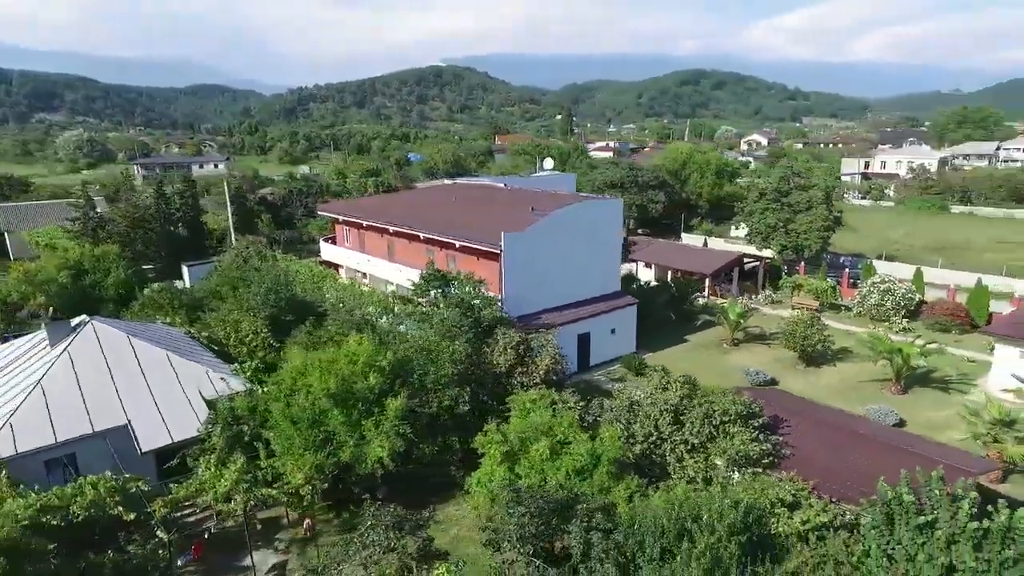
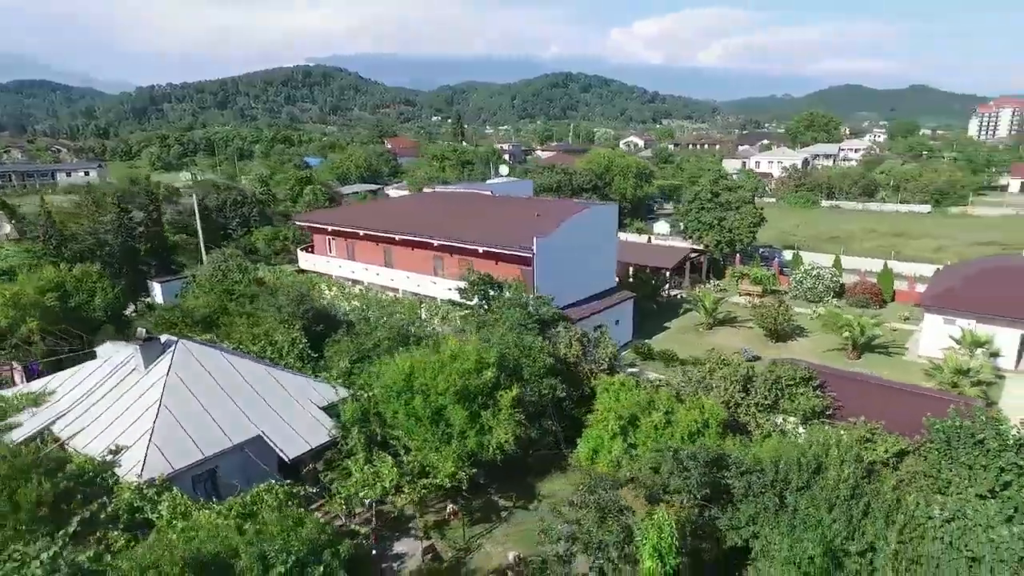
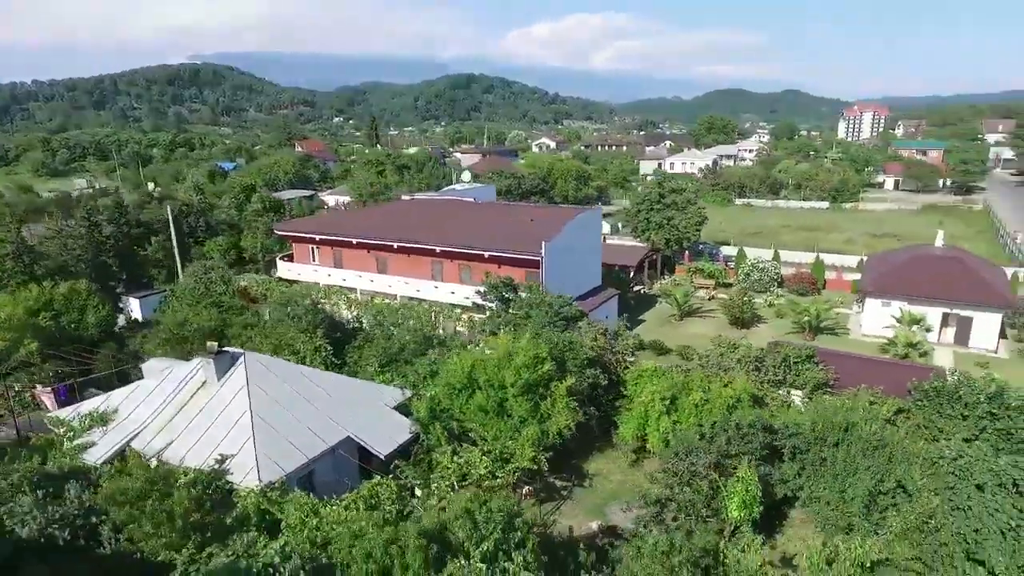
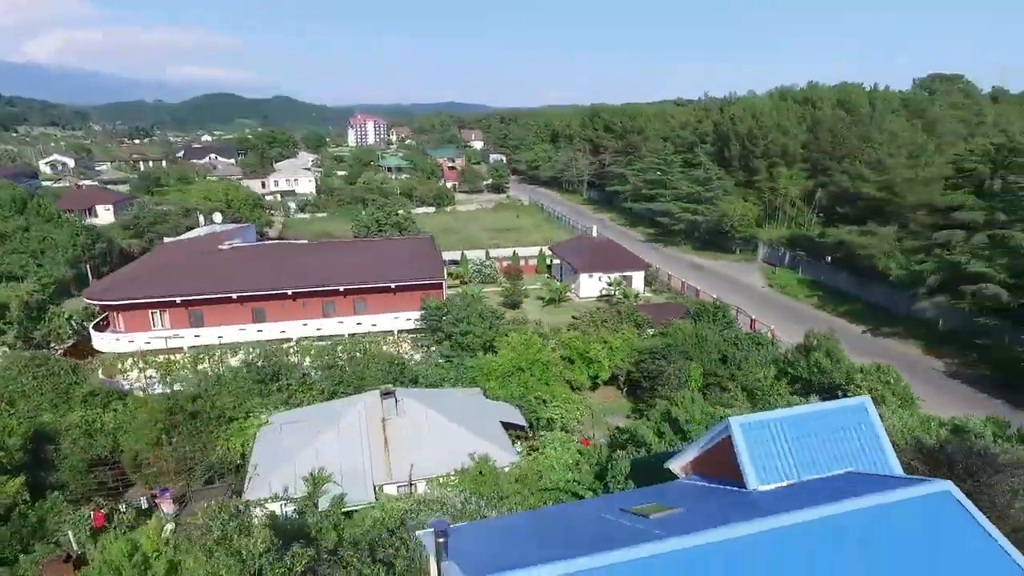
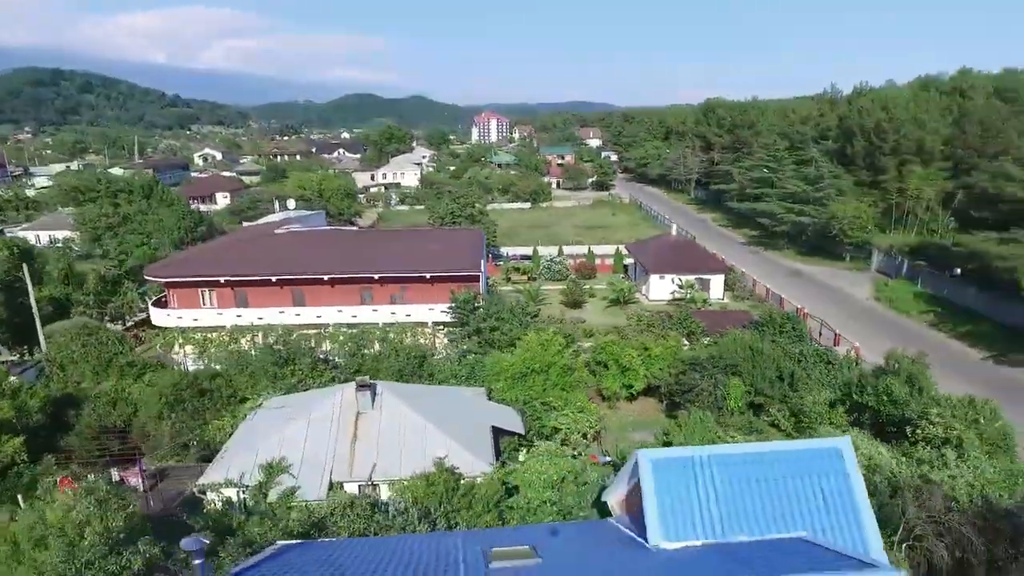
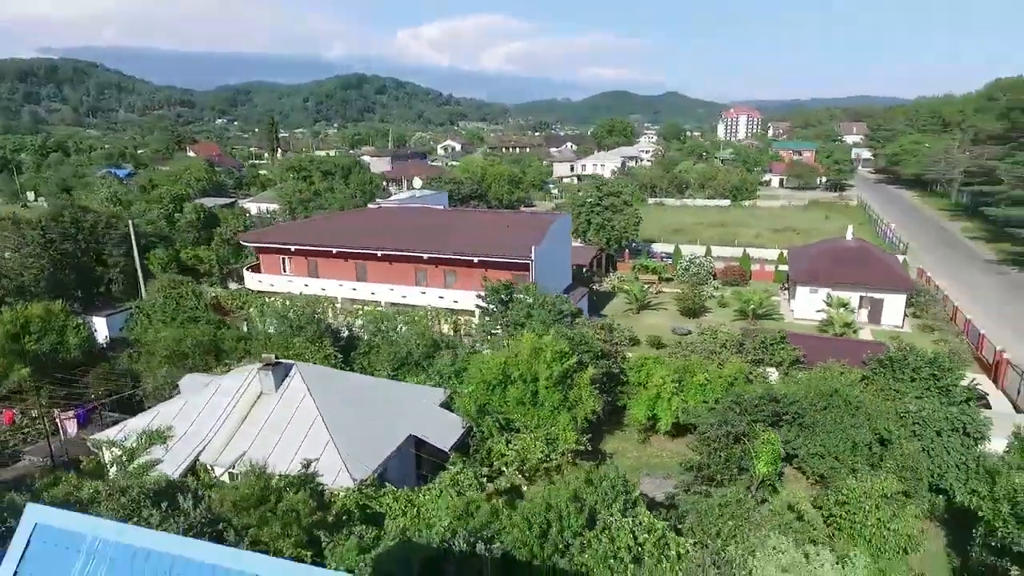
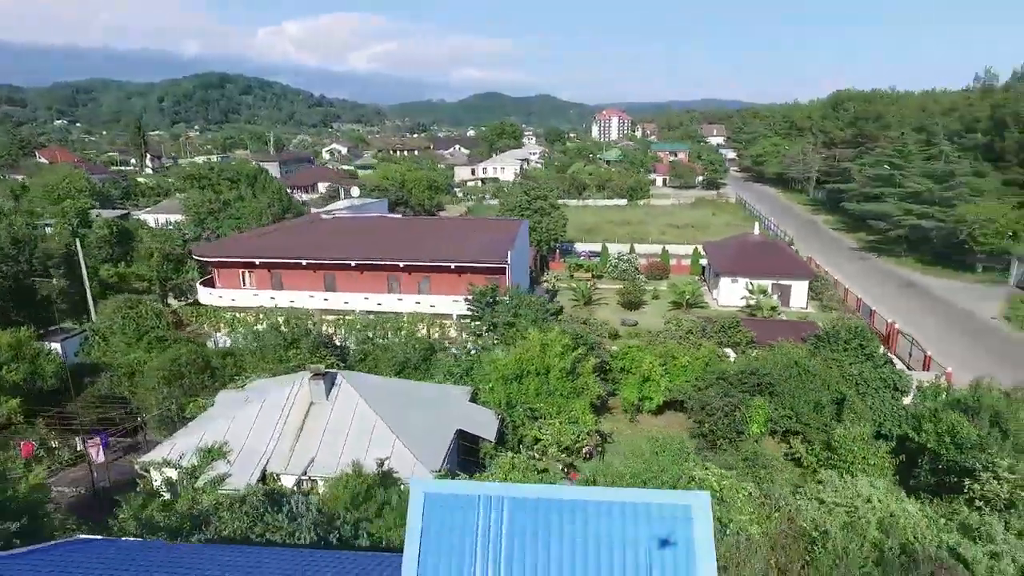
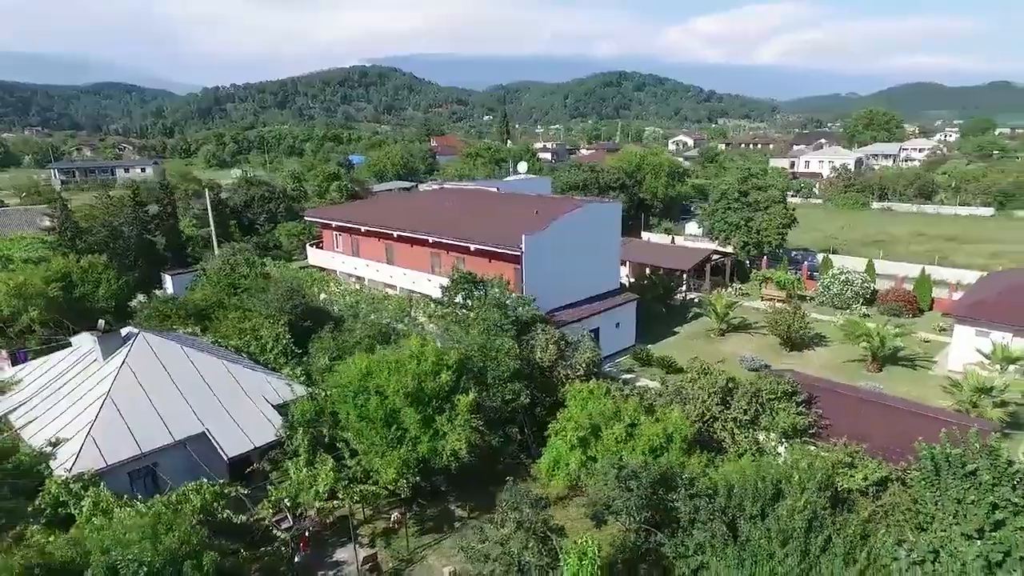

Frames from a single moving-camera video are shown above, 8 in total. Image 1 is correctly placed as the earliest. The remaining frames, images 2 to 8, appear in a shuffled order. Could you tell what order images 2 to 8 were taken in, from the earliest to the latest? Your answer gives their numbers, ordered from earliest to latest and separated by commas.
8, 2, 3, 6, 7, 5, 4
